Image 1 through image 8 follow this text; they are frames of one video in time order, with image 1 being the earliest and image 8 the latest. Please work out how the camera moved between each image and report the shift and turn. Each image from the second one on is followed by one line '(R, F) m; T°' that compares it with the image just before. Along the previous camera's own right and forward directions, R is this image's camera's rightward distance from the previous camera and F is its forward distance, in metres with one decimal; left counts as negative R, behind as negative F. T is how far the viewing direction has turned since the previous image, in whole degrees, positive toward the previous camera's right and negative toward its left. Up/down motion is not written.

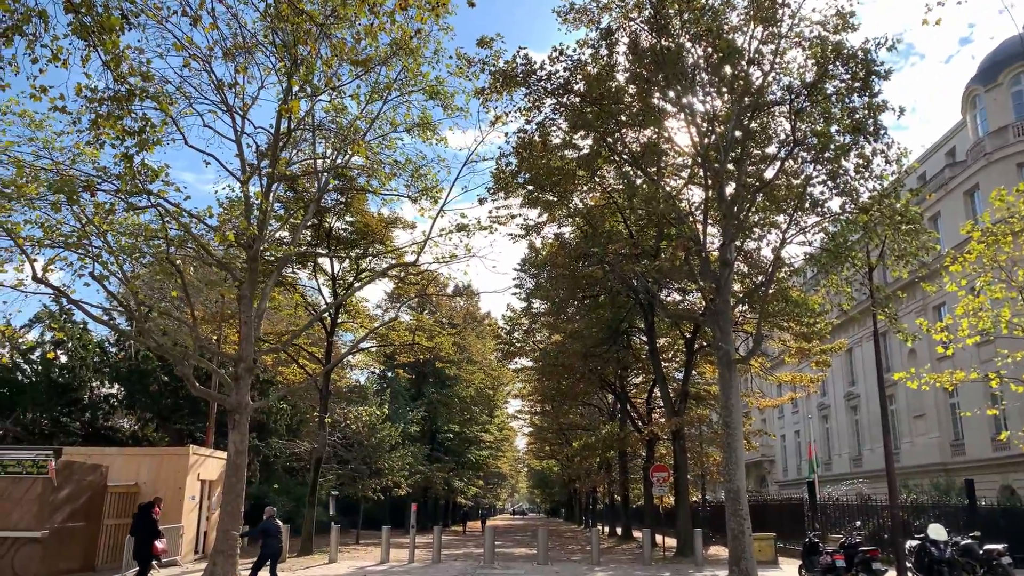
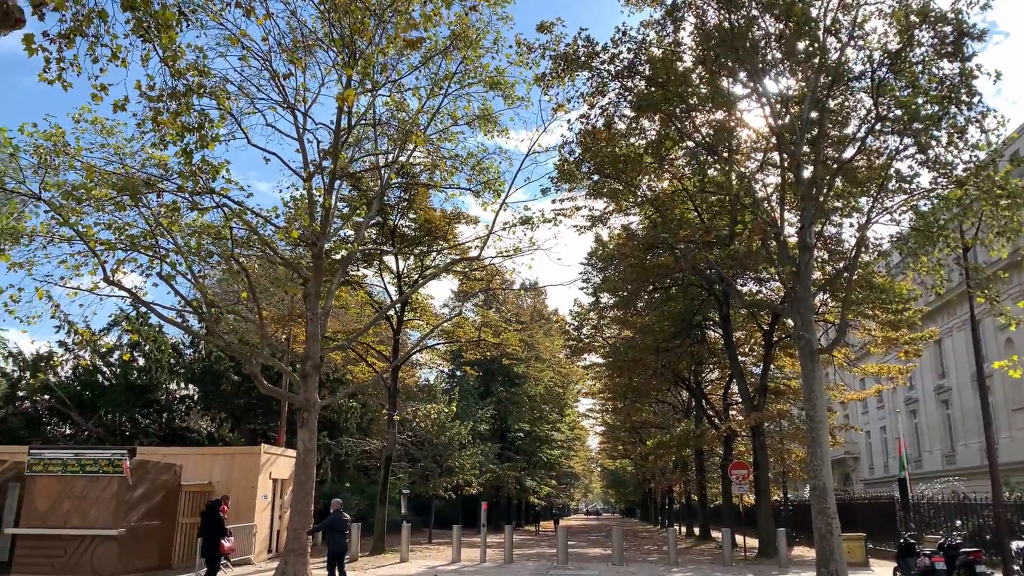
(0.0, +0.5) m; -5°
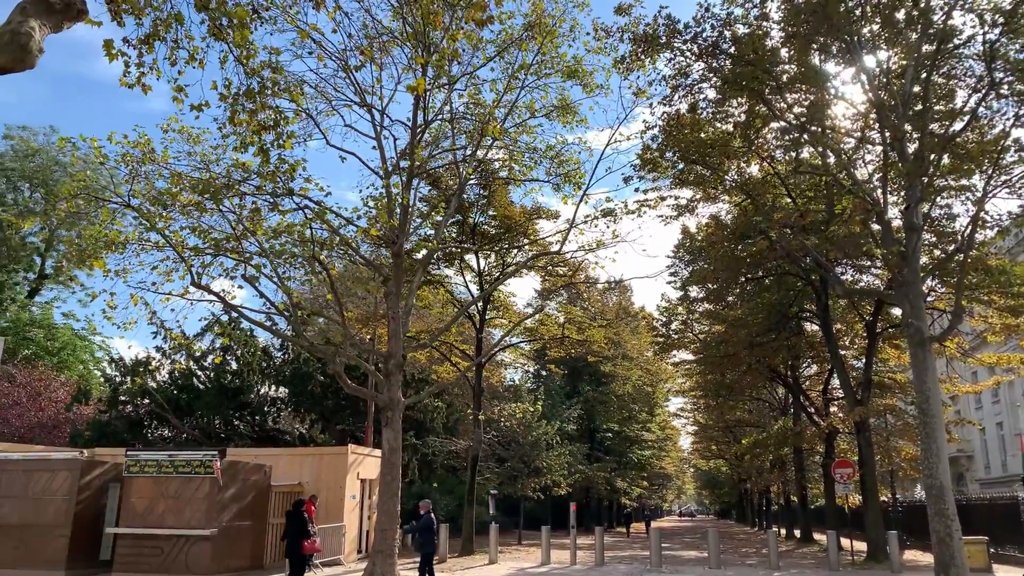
(0.0, +0.5) m; -6°
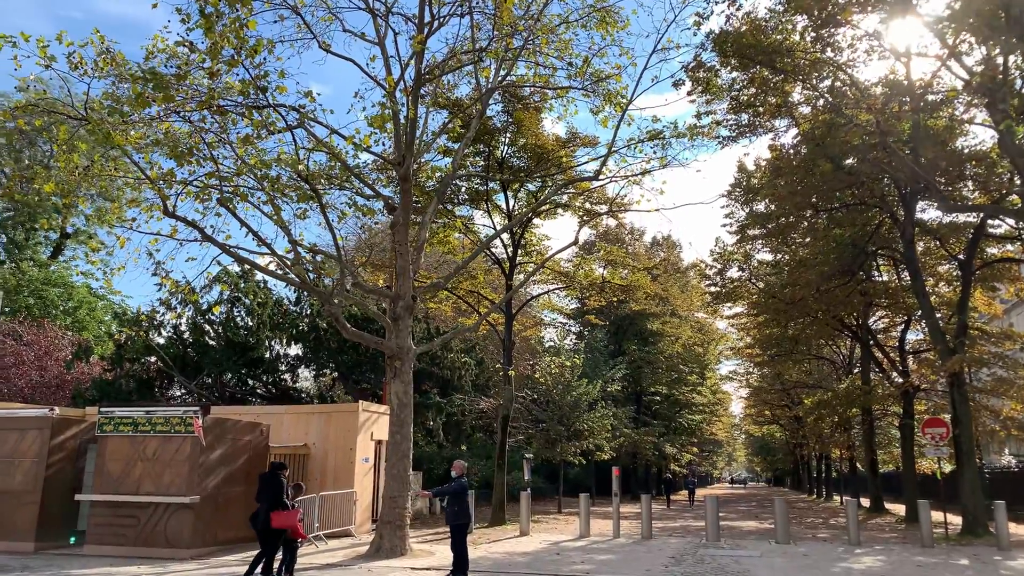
(+0.3, +2.4) m; -3°
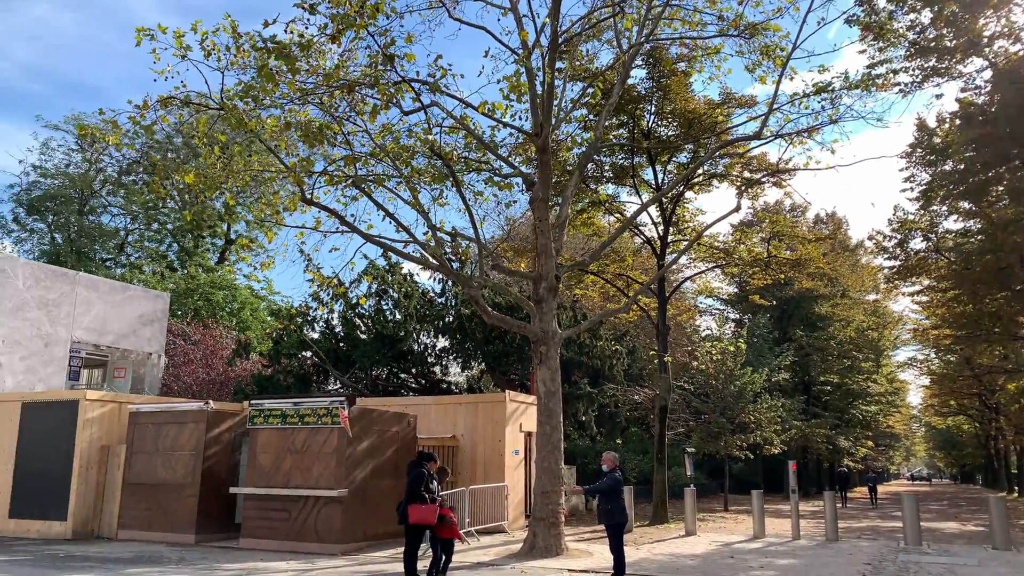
(-0.1, +1.1) m; -10°
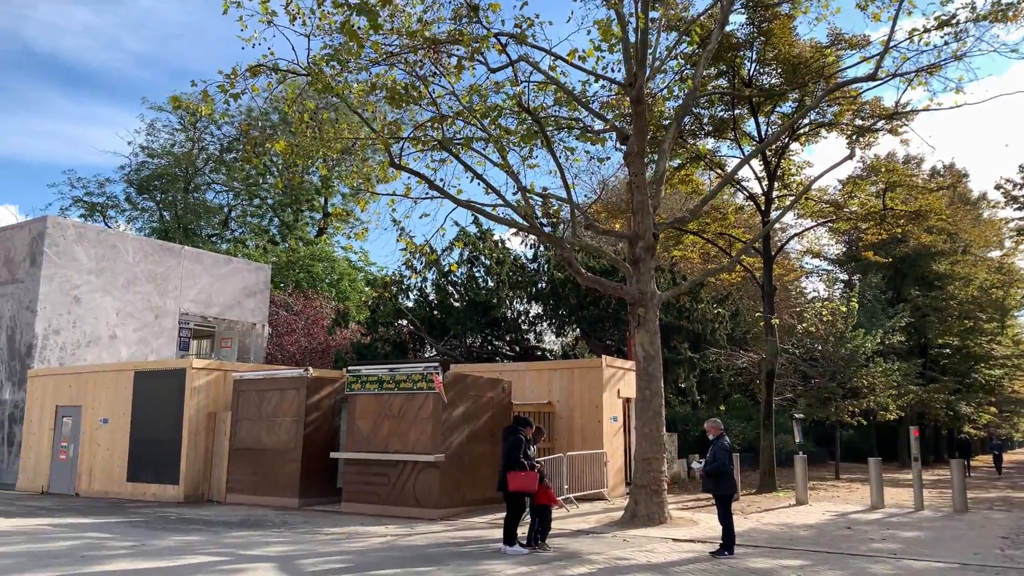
(0.0, +0.4) m; -7°
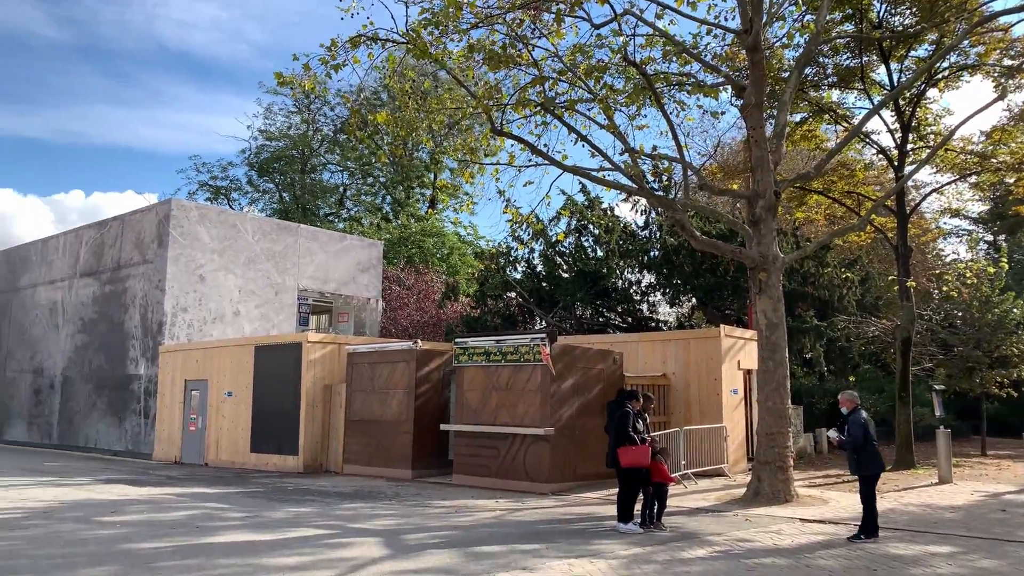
(0.0, +0.4) m; -8°
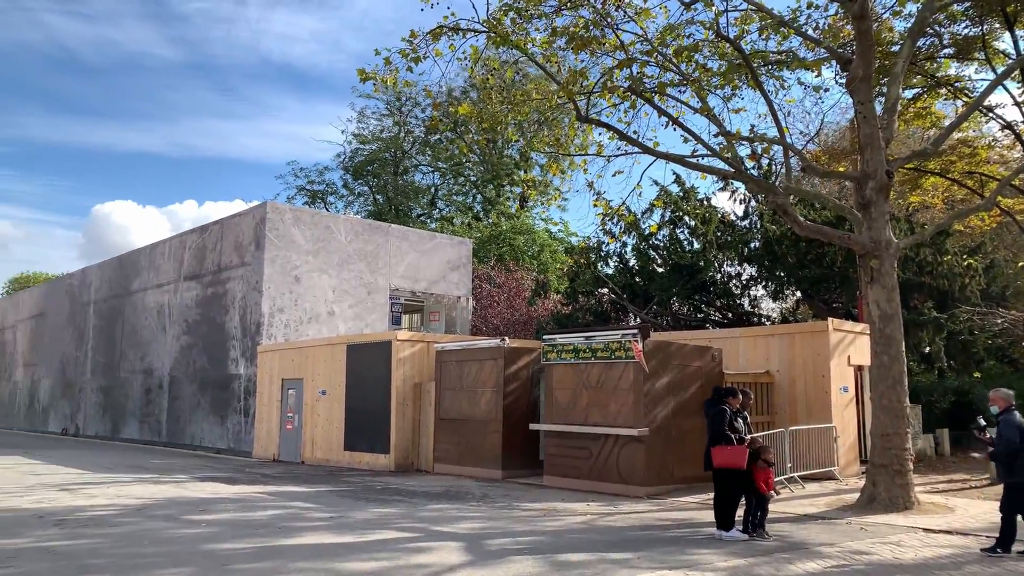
(+0.1, +0.4) m; -7°
